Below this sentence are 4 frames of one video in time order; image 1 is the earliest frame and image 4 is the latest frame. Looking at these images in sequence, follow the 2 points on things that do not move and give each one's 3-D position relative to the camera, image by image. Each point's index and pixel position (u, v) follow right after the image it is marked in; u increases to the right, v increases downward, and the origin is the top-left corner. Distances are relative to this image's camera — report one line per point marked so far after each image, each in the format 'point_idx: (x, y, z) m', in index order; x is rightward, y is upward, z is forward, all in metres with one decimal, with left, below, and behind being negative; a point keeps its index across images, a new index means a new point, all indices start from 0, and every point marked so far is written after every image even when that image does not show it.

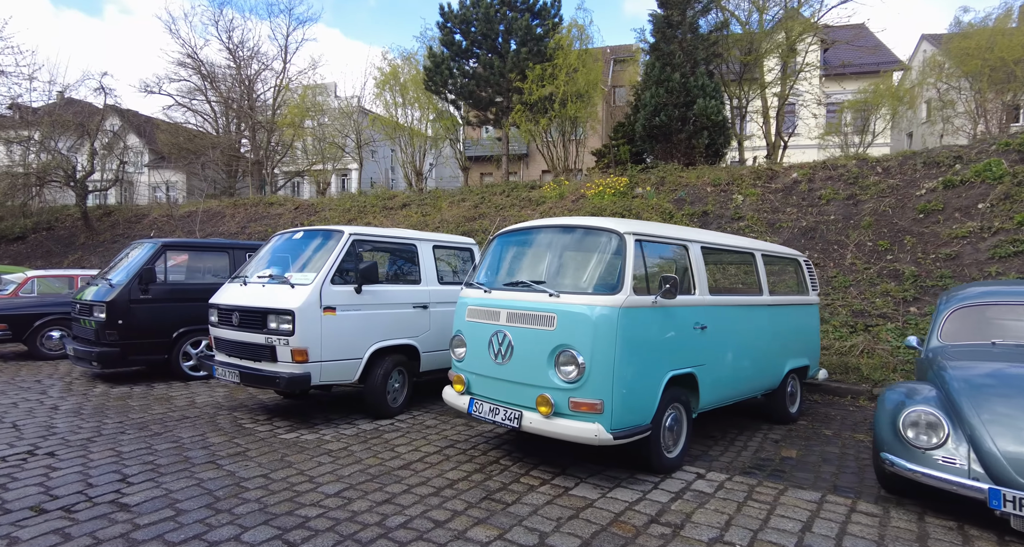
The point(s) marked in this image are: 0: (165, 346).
0: (-4.9, -1.0, +7.9) m
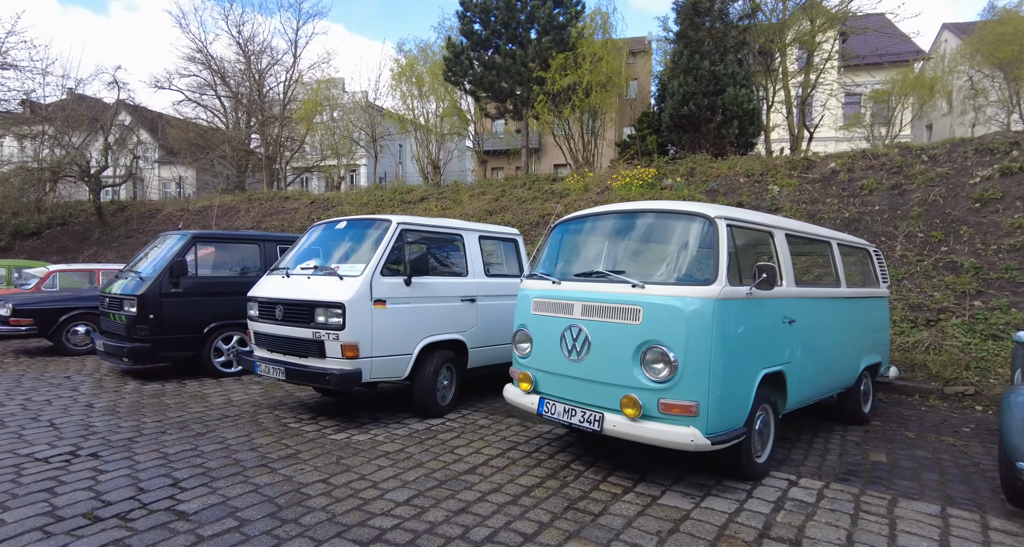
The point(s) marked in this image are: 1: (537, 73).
0: (-4.3, -0.9, +7.7) m
1: (+0.9, +6.6, +18.6) m
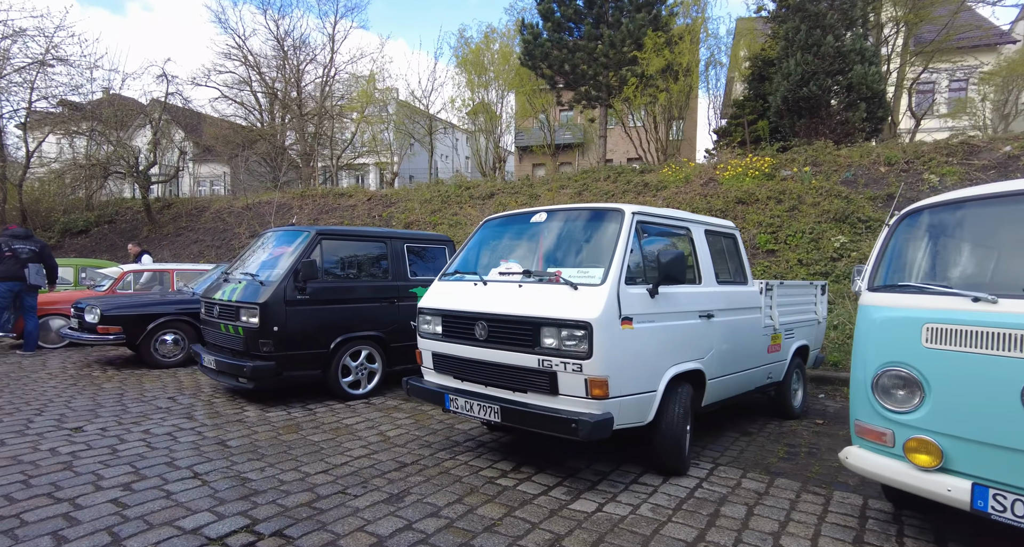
0: (-2.2, -1.0, +6.5) m
1: (+3.4, +6.6, +17.1) m
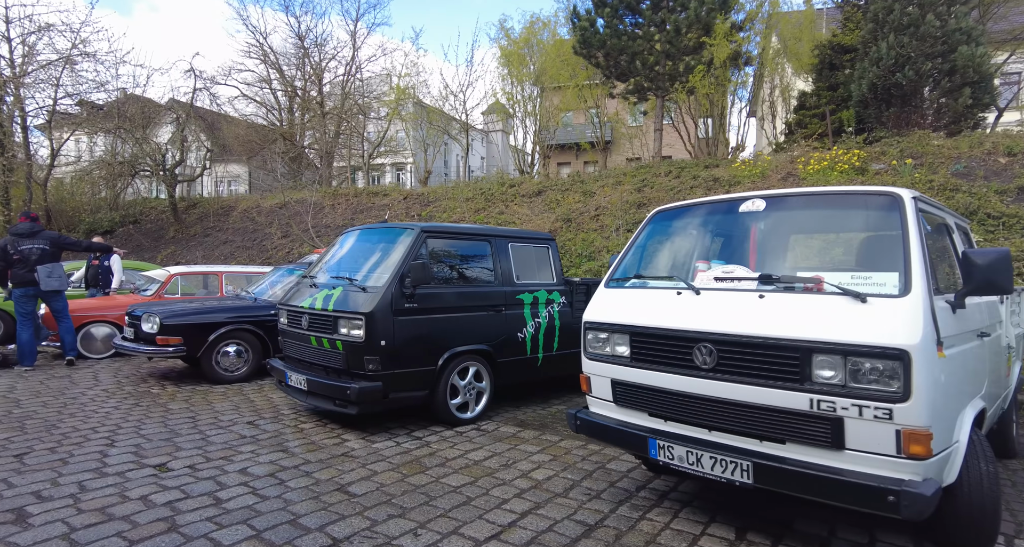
0: (-0.8, -1.0, +5.5) m
1: (+5.0, +6.6, +16.0) m
